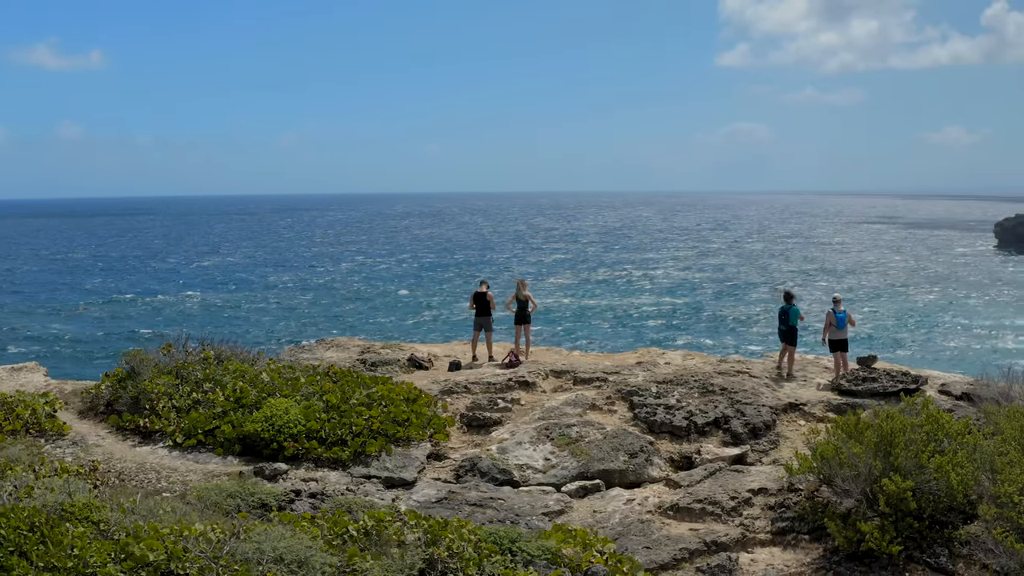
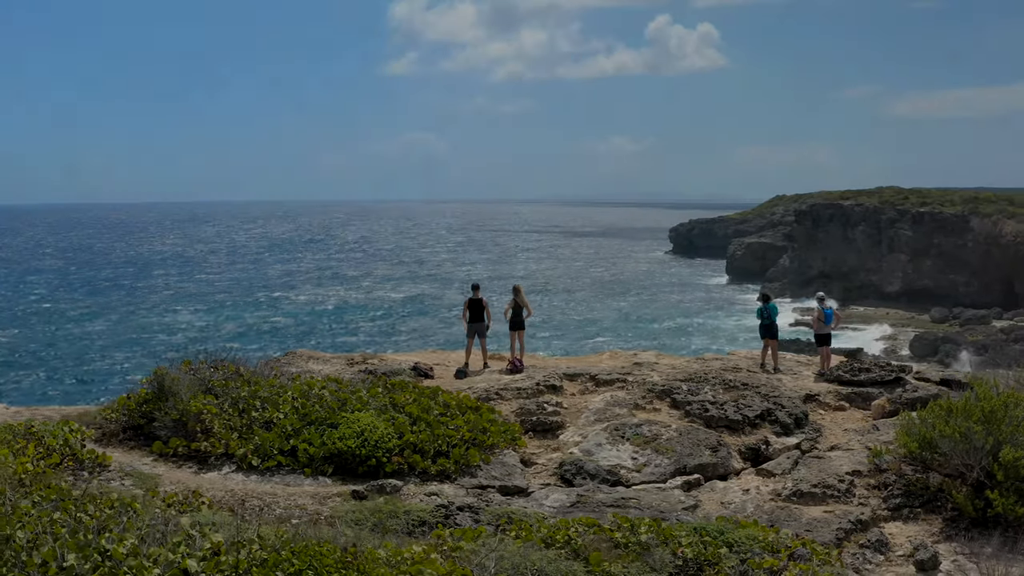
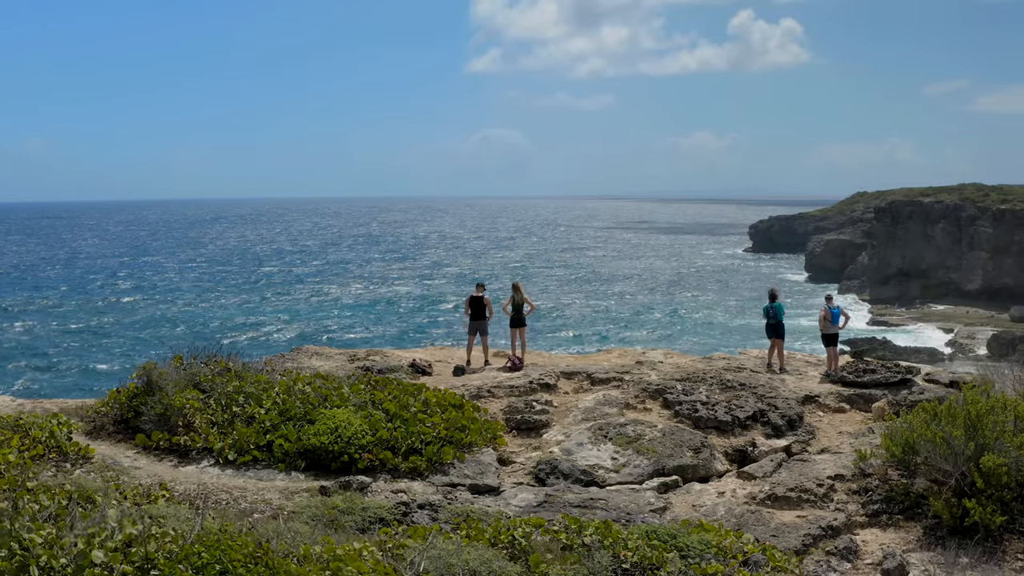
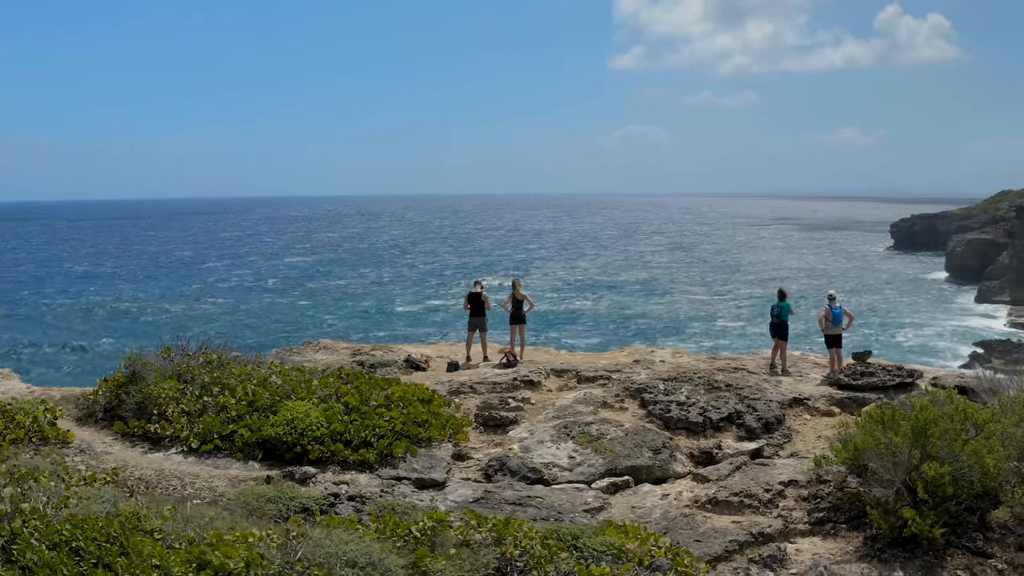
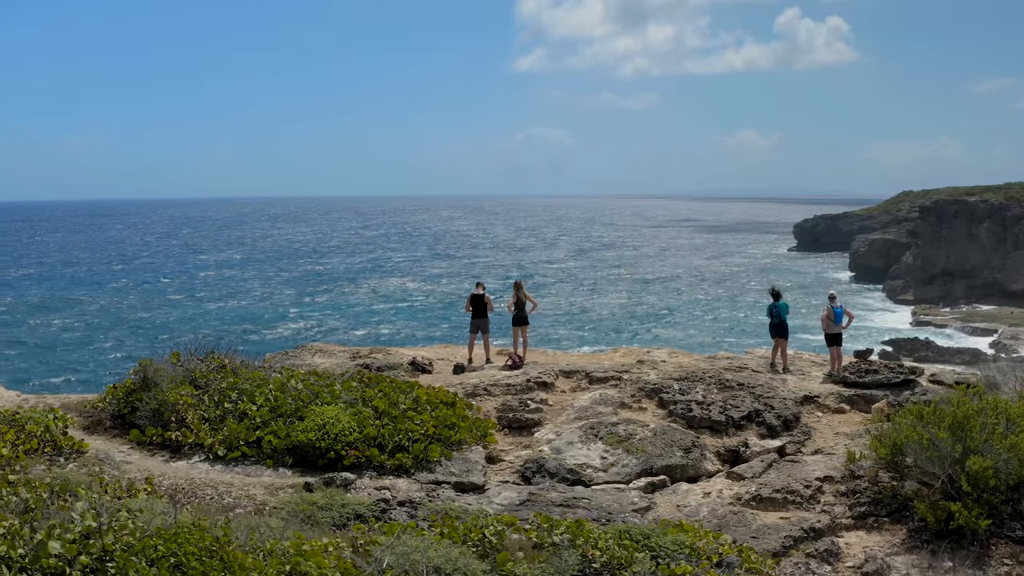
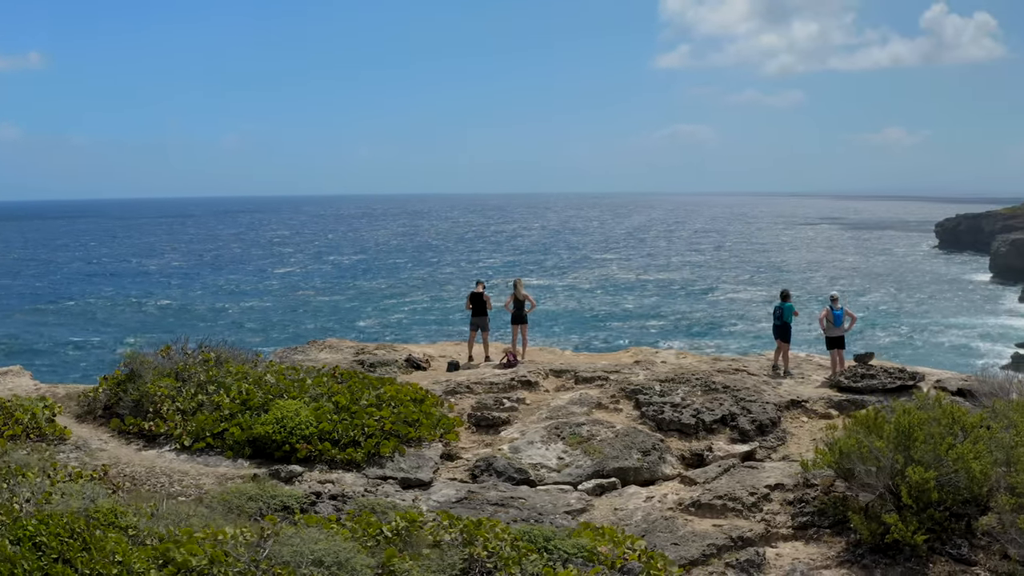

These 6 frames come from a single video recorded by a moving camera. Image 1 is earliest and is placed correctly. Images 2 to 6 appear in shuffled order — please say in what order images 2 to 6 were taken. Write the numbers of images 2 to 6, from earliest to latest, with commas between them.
6, 4, 5, 3, 2
